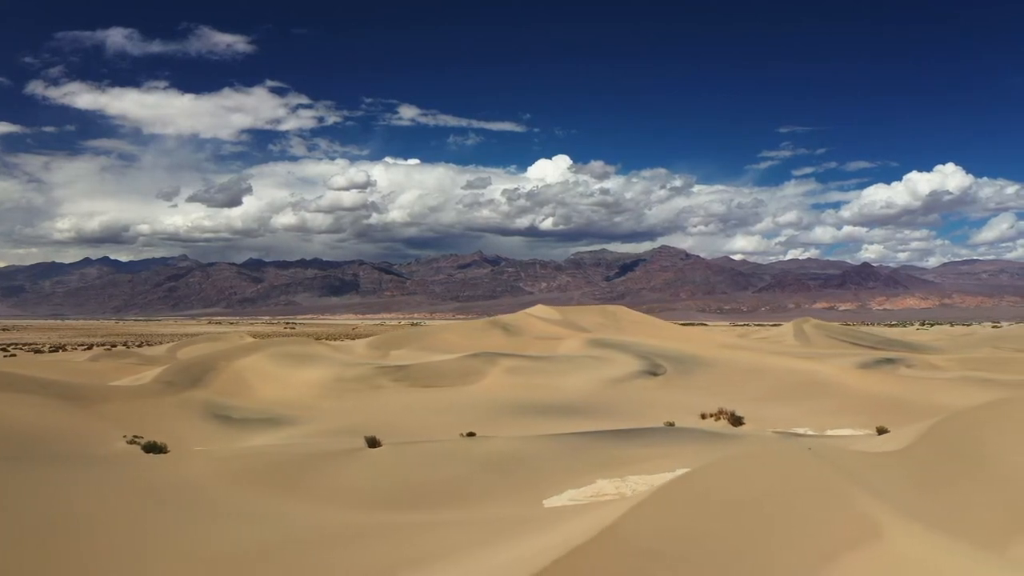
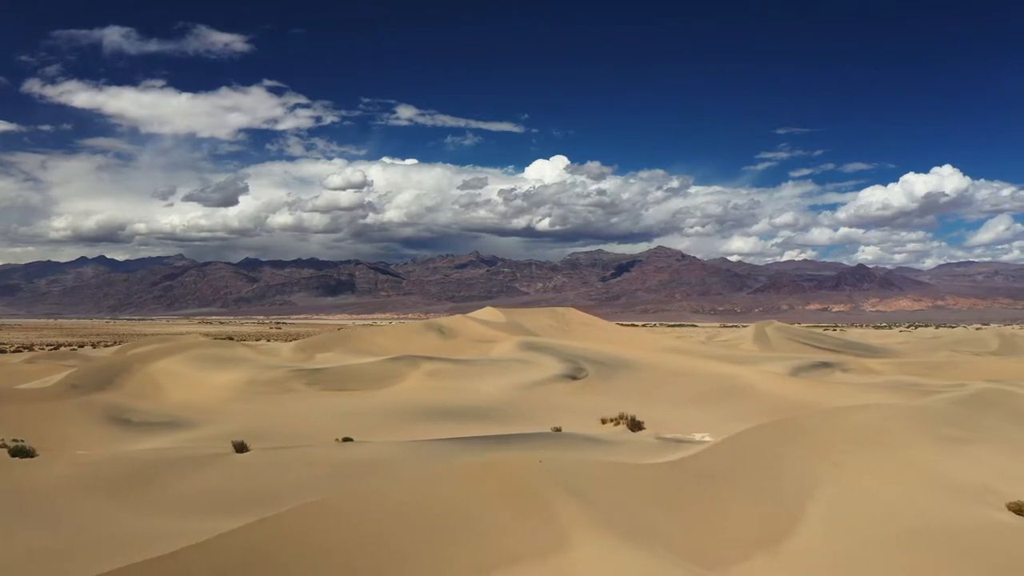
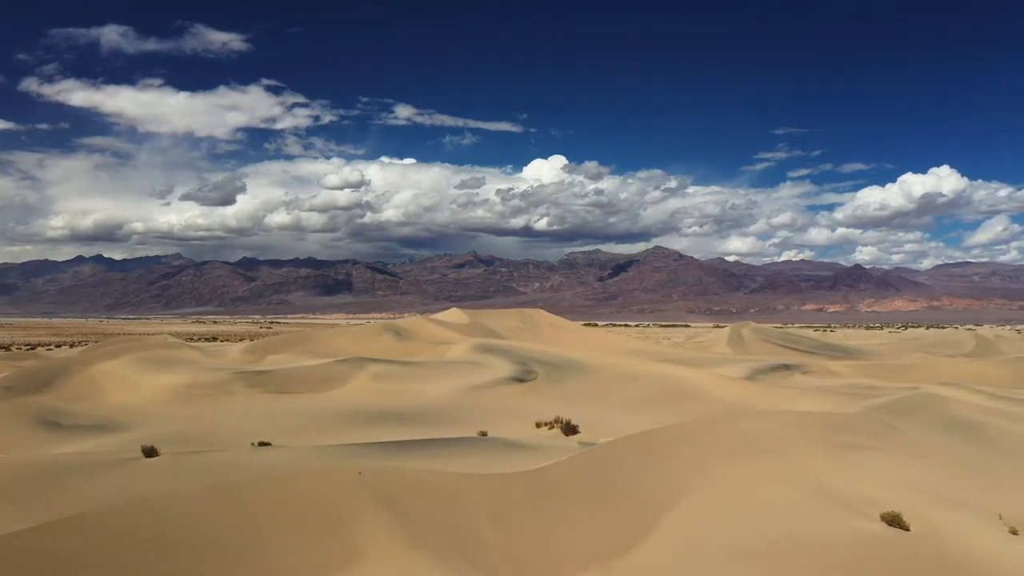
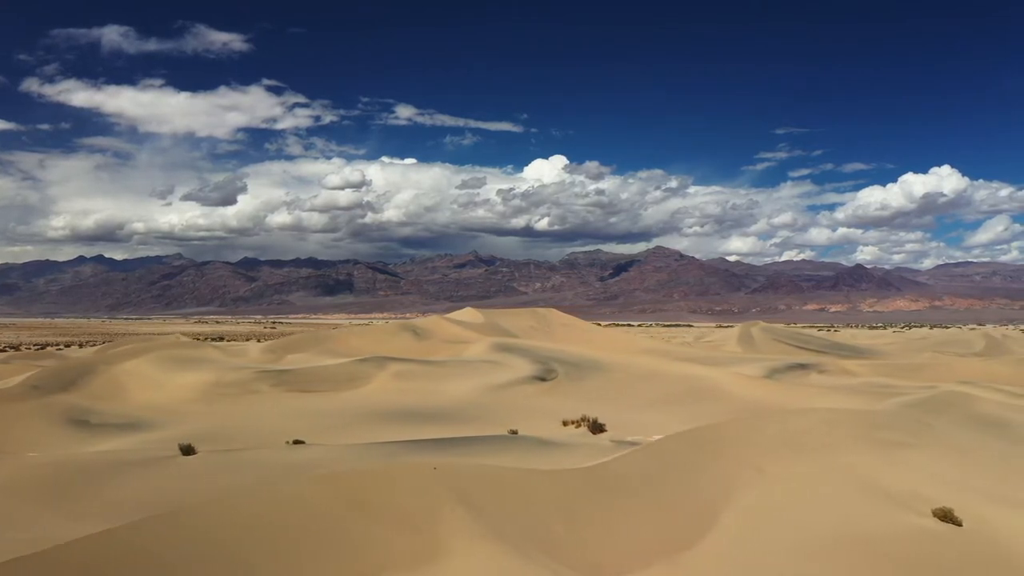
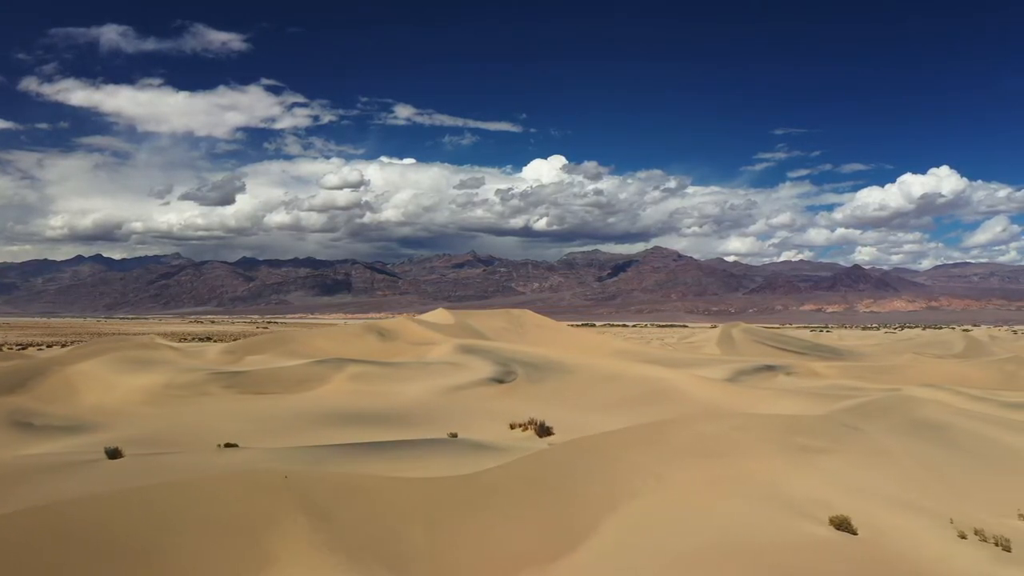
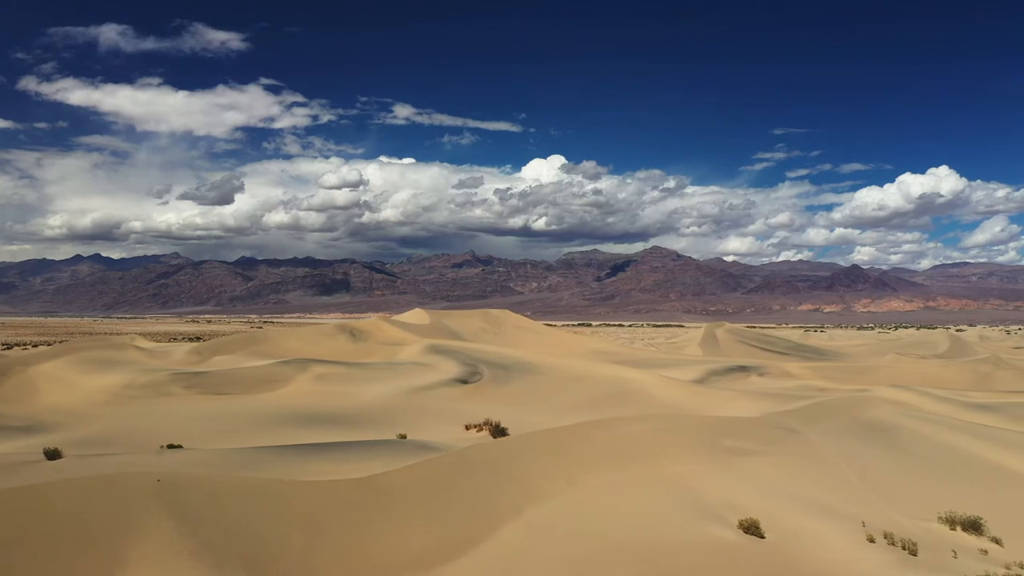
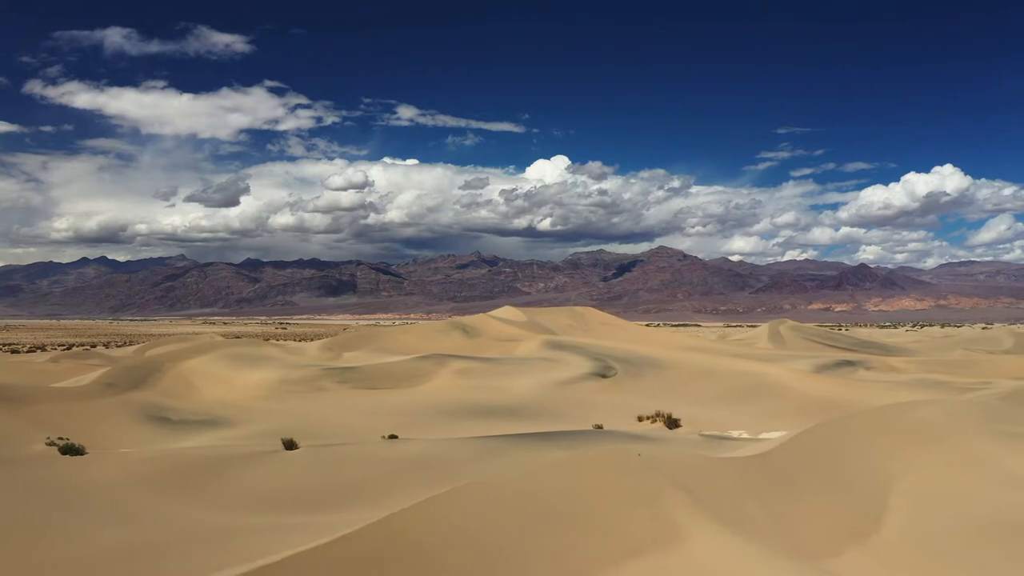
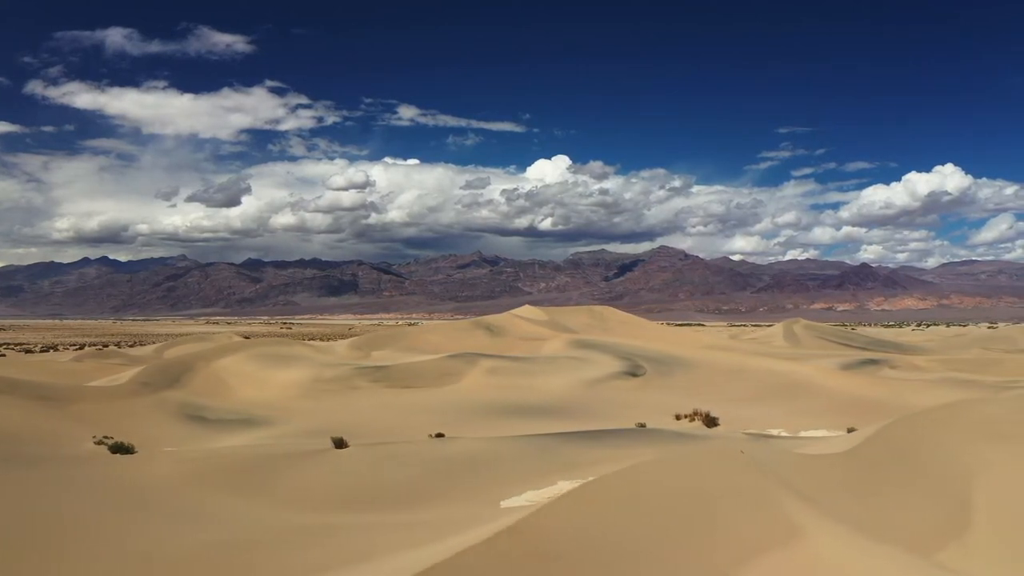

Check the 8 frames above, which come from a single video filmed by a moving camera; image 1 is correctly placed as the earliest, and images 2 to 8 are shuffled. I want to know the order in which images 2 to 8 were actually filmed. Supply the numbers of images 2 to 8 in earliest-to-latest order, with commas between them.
8, 7, 2, 4, 3, 5, 6
